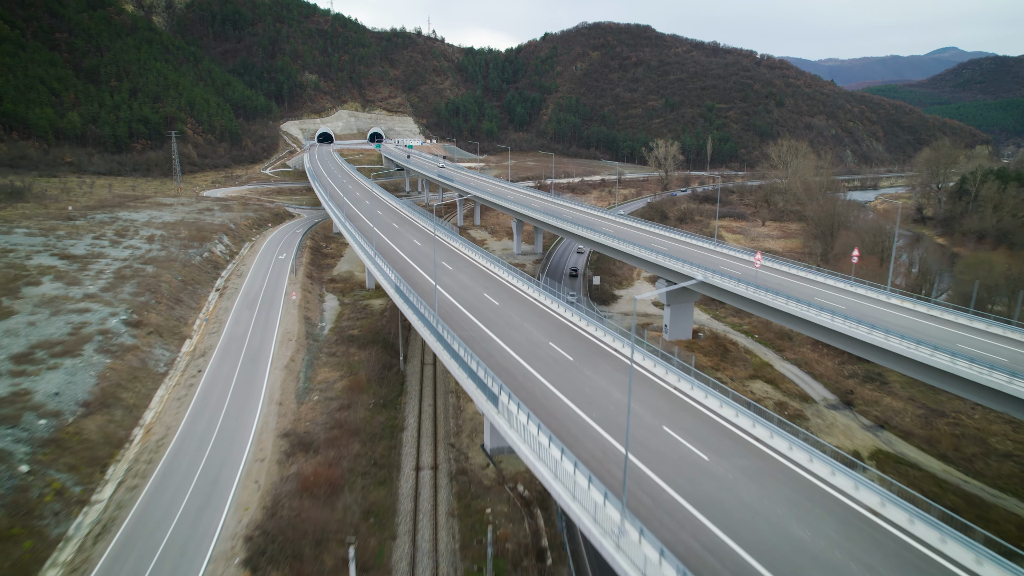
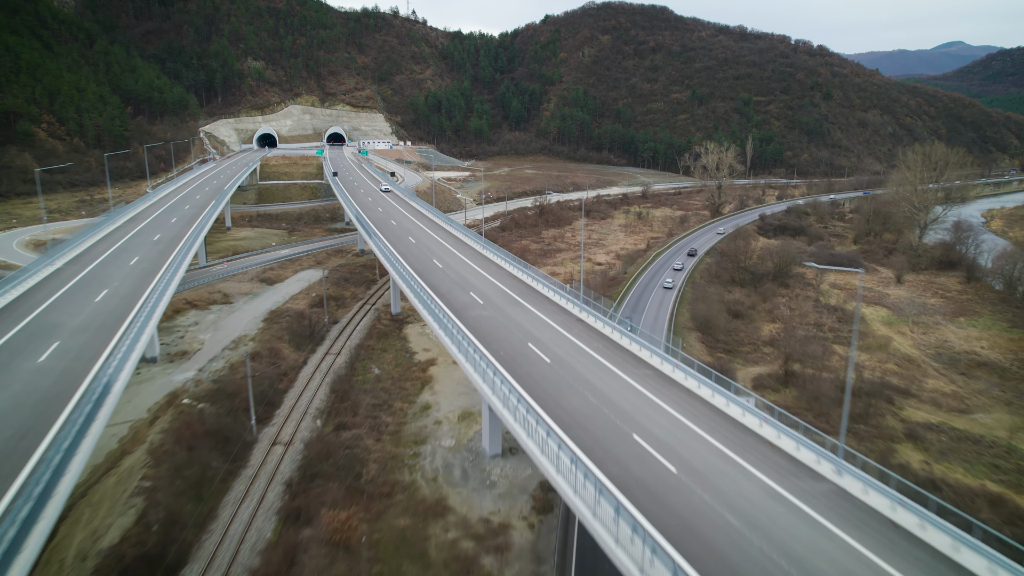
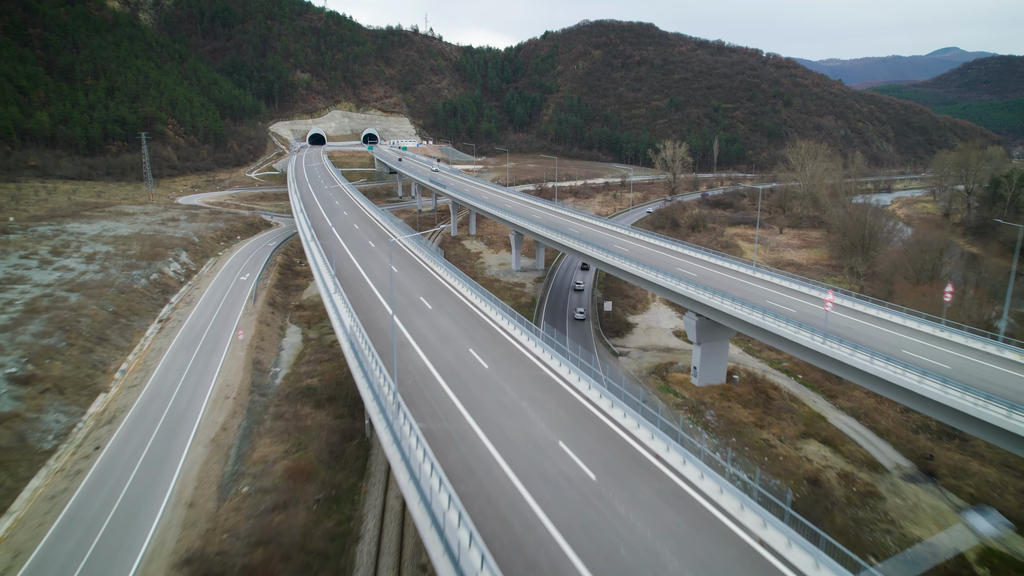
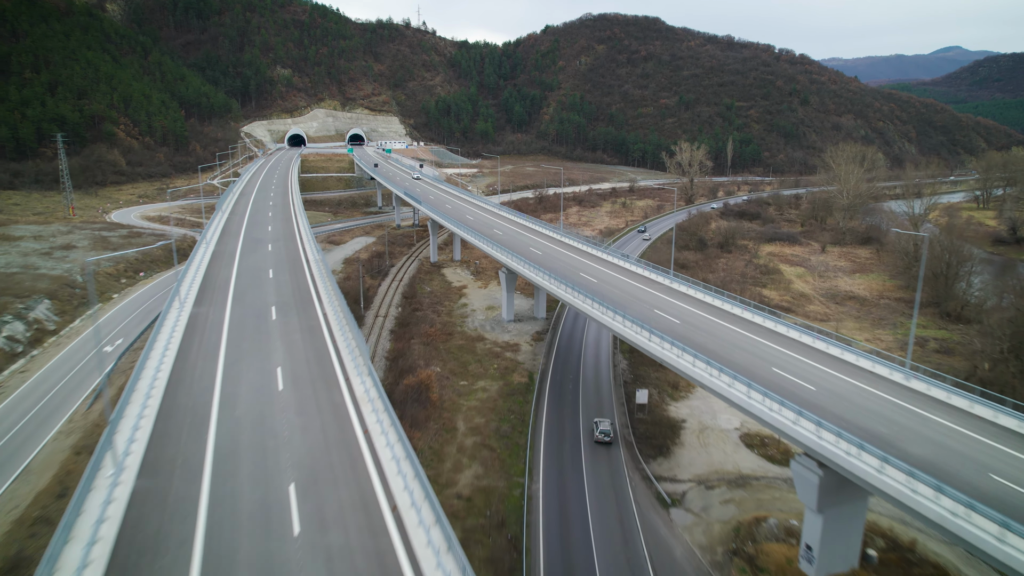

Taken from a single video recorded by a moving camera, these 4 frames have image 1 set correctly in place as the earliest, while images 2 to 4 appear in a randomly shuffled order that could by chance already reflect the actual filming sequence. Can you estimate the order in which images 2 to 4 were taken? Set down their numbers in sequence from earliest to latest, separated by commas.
3, 4, 2
